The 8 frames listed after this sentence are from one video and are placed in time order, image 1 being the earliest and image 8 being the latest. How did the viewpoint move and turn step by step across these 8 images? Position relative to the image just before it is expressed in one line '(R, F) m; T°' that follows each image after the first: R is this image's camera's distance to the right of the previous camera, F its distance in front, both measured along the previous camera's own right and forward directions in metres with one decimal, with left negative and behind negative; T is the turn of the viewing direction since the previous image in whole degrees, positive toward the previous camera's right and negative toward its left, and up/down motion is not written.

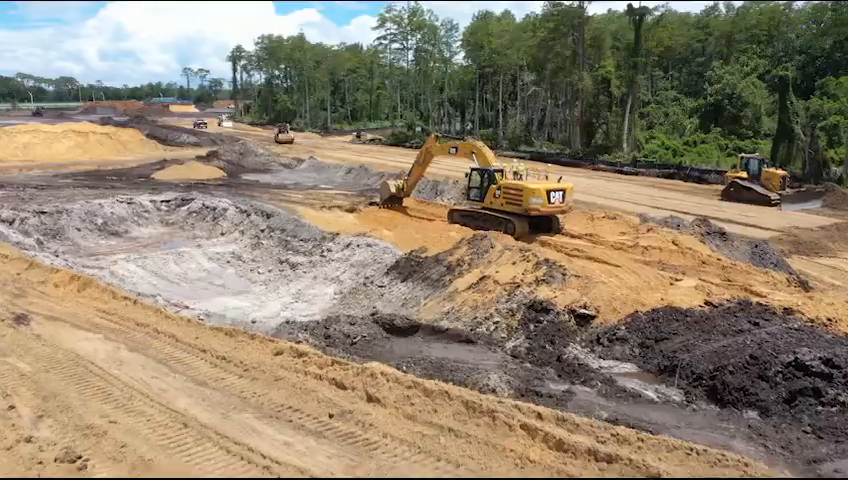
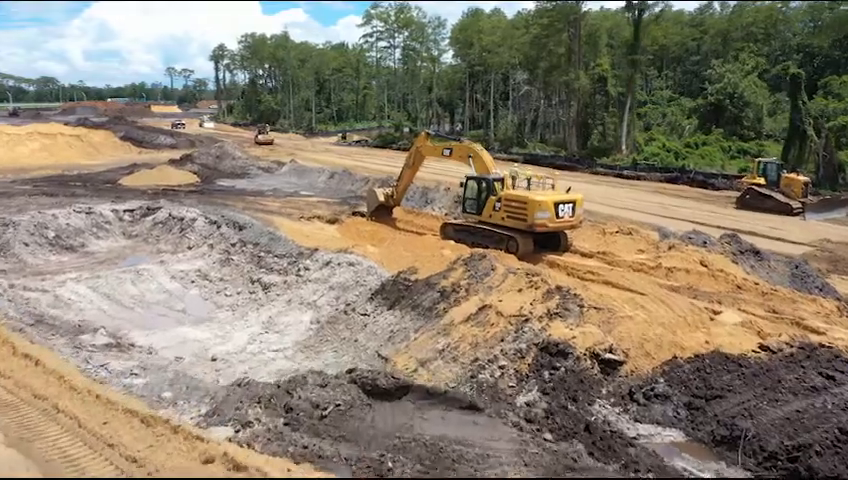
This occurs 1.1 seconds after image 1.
(0.0, +2.3) m; +1°
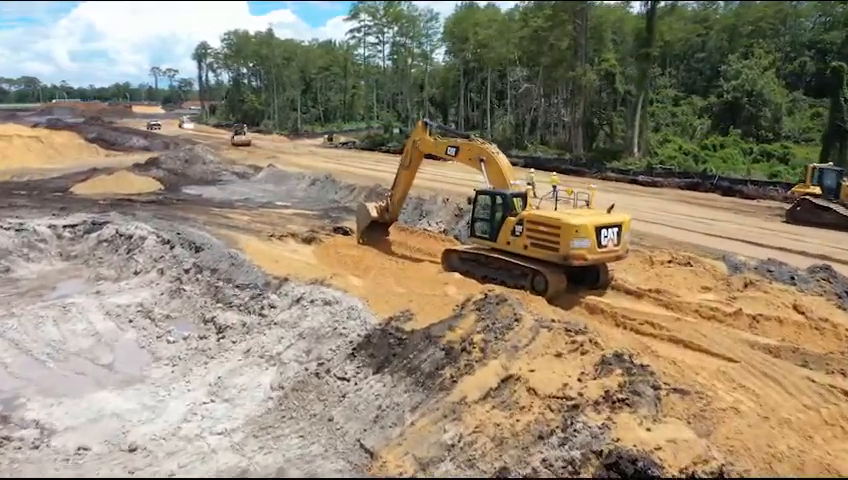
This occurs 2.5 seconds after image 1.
(-0.1, +3.8) m; +1°
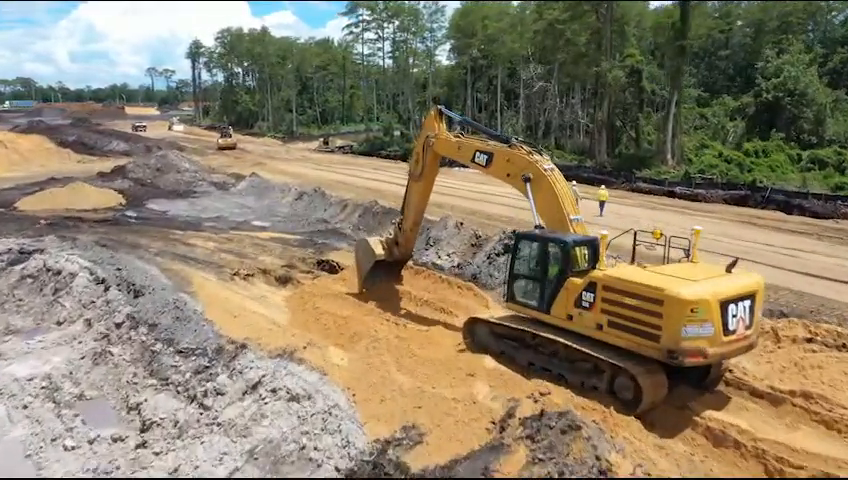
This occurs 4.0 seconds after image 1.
(-0.2, +4.4) m; 0°
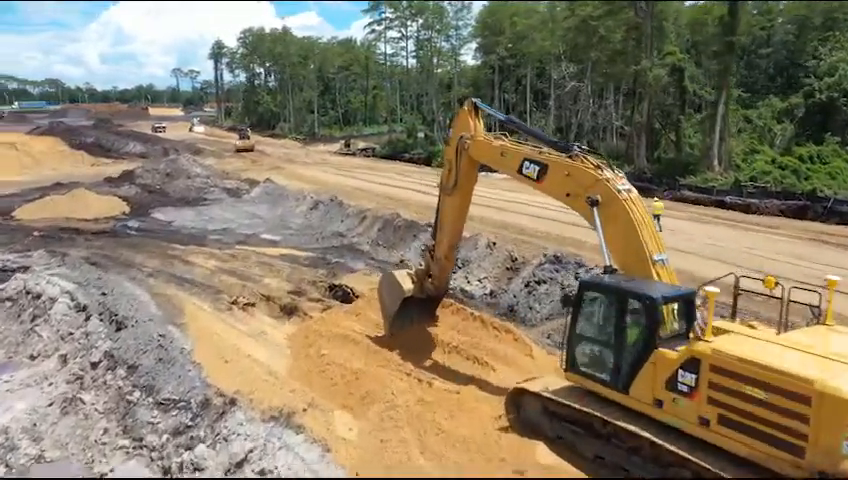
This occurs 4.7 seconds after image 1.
(-0.1, +2.1) m; -2°
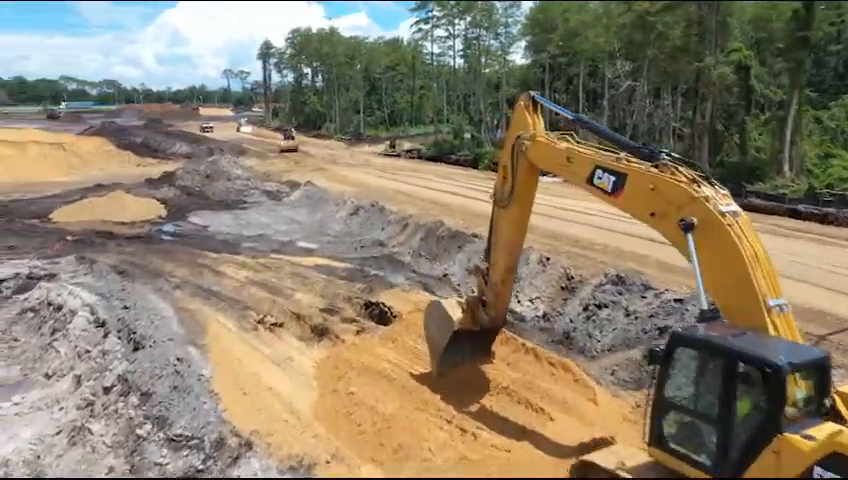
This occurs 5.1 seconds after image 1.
(0.0, +1.3) m; -4°
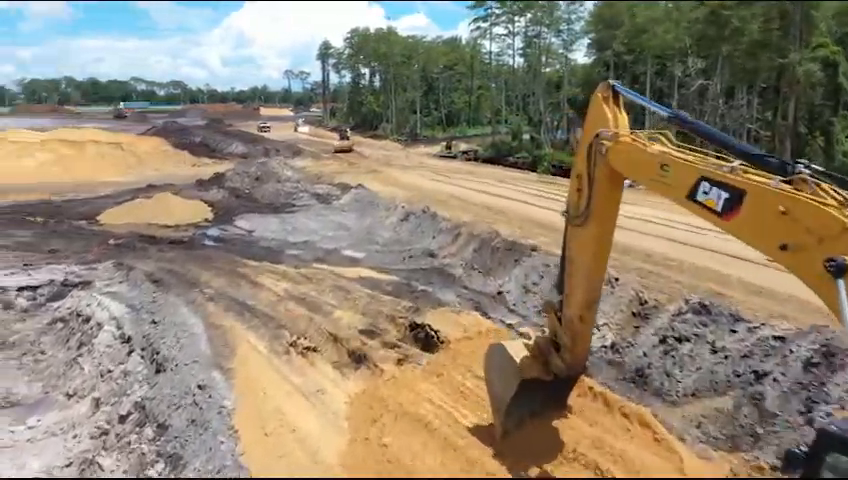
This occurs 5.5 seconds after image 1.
(+0.1, +1.3) m; -5°
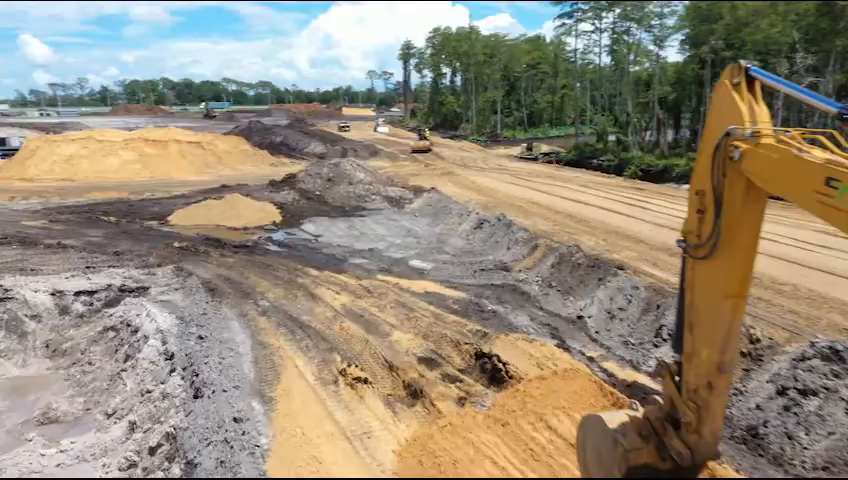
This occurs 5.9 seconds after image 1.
(+0.1, +1.3) m; -7°
